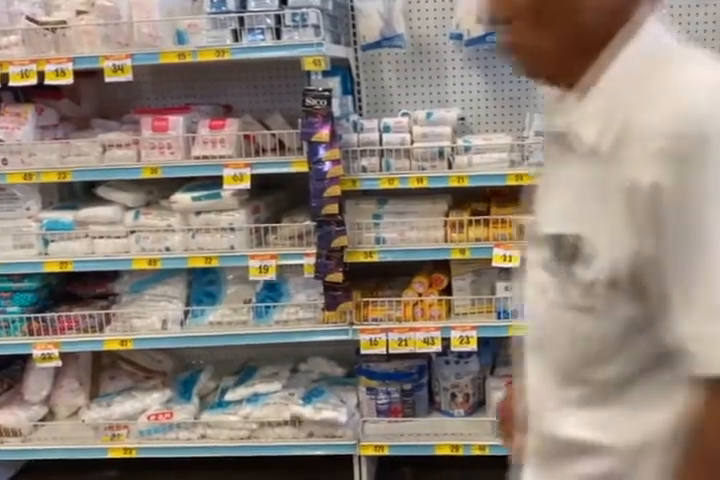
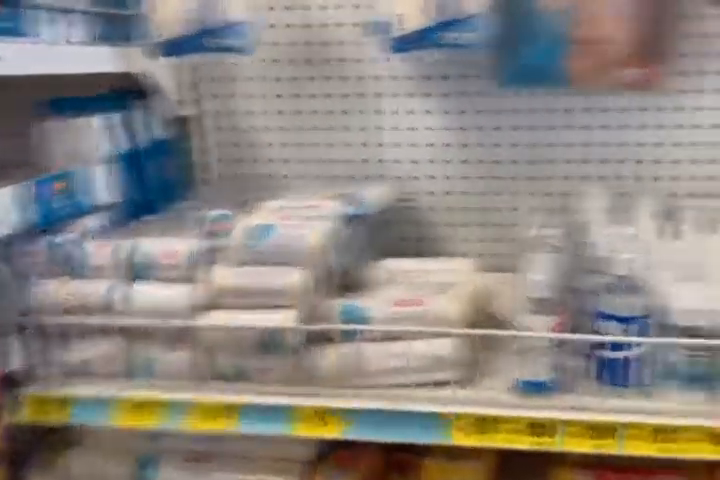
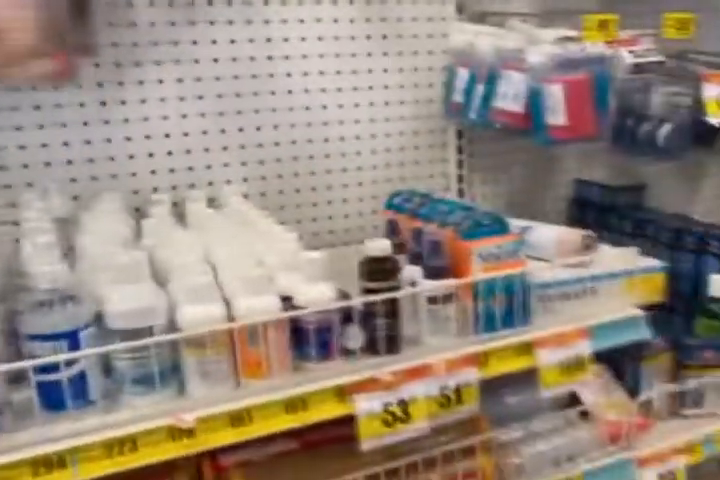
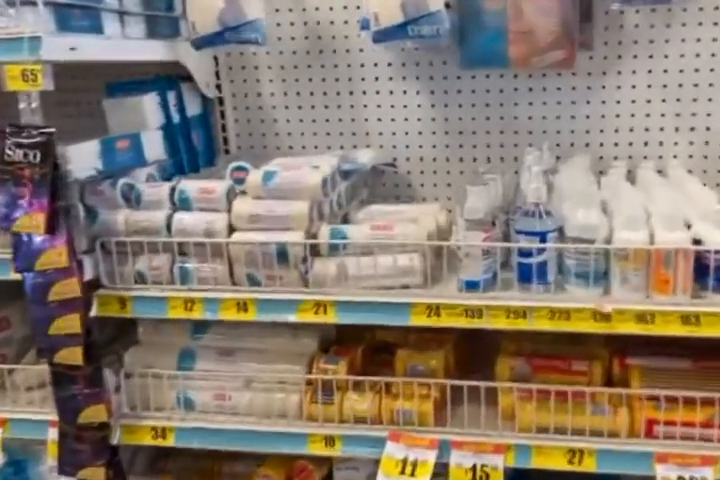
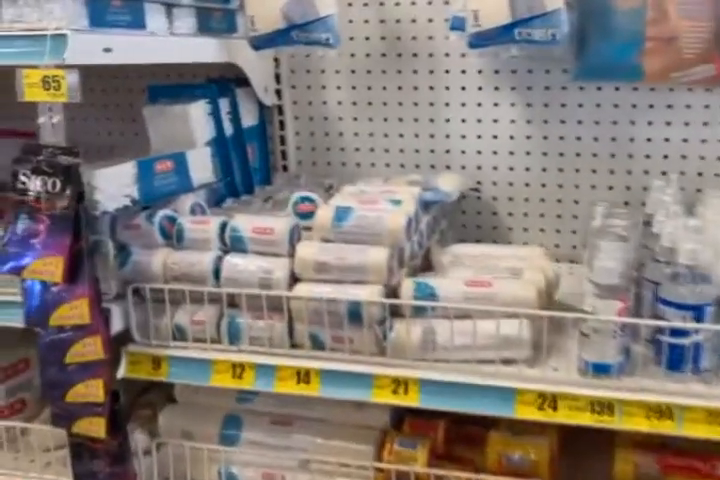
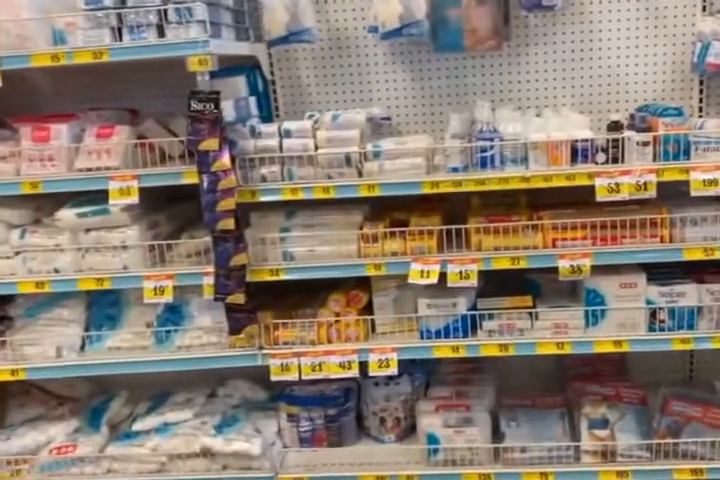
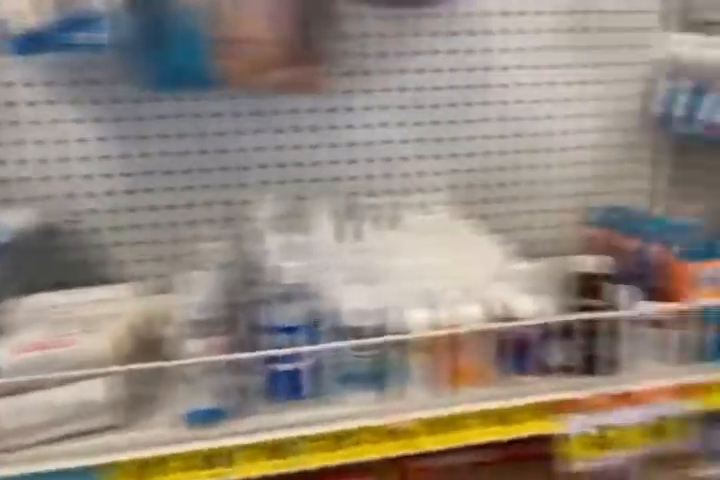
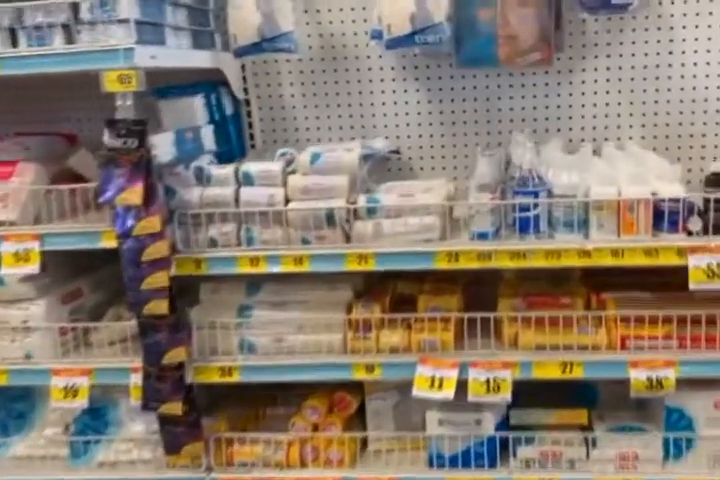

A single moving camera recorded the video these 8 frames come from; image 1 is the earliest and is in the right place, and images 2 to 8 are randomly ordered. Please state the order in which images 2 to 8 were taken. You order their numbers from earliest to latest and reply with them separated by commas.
6, 8, 4, 5, 2, 7, 3
